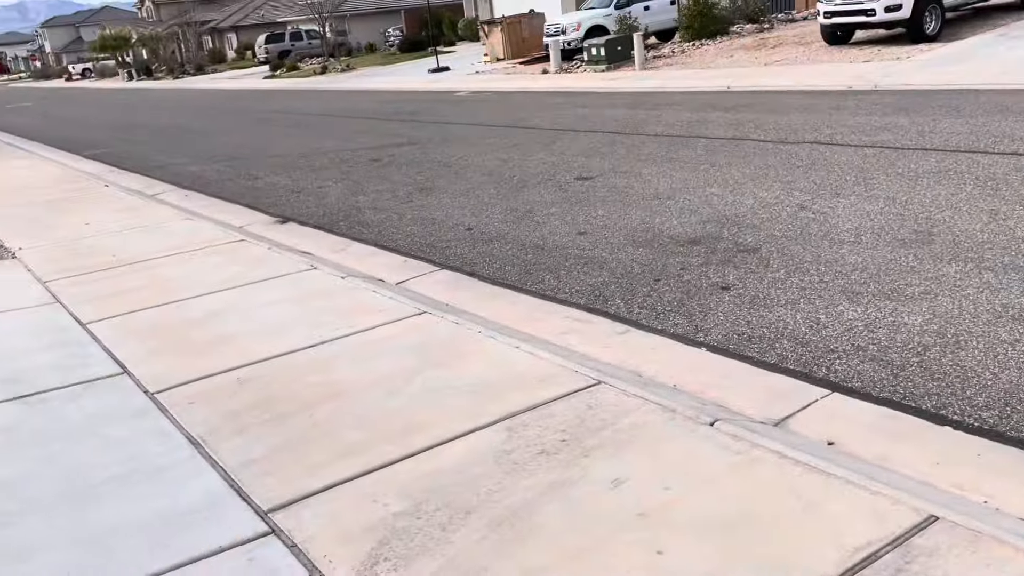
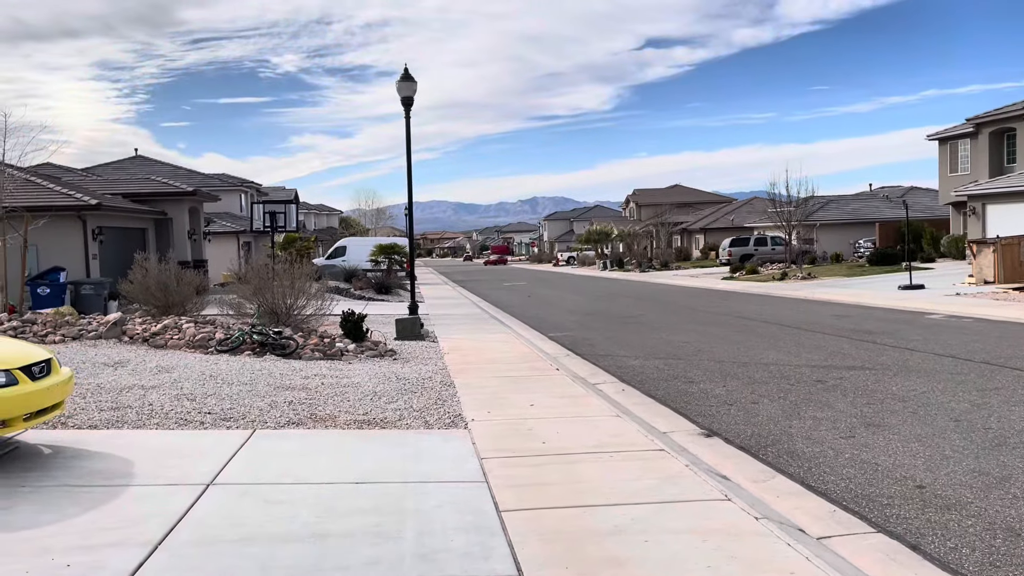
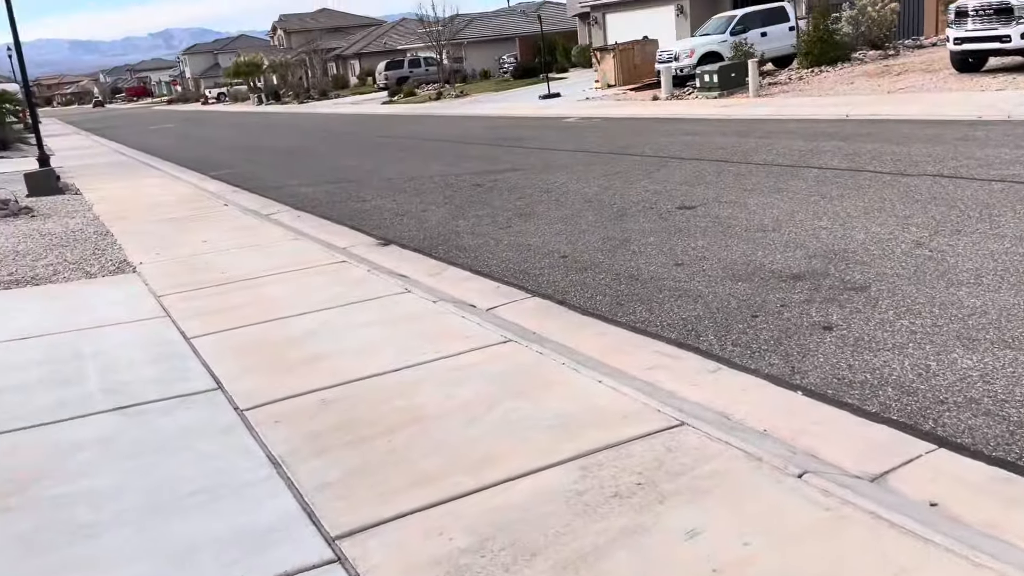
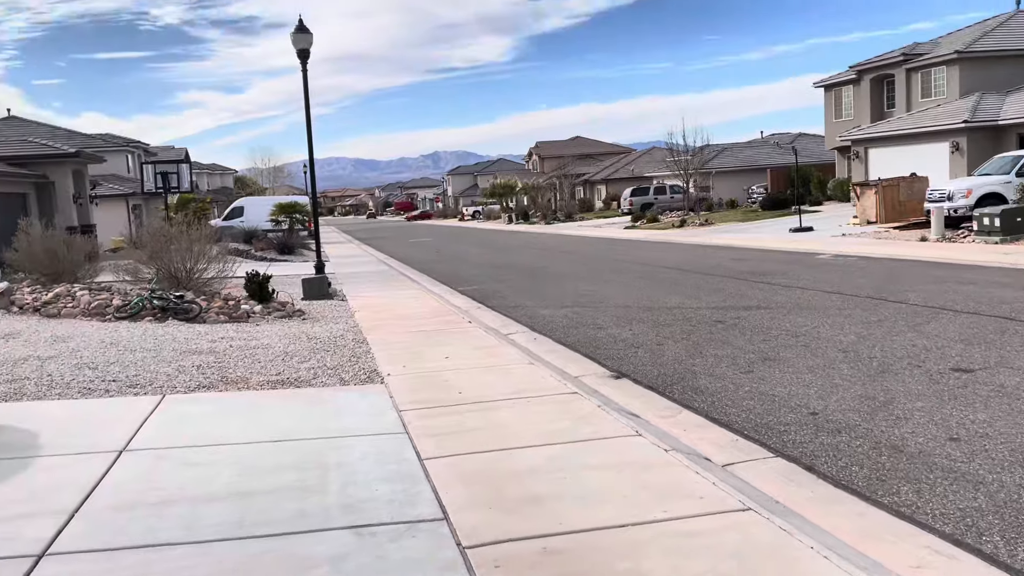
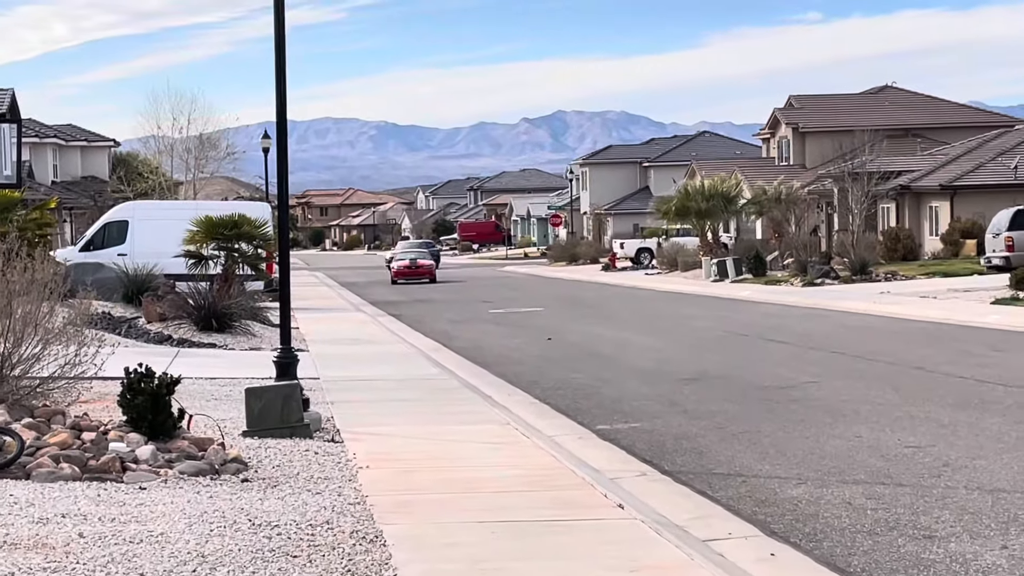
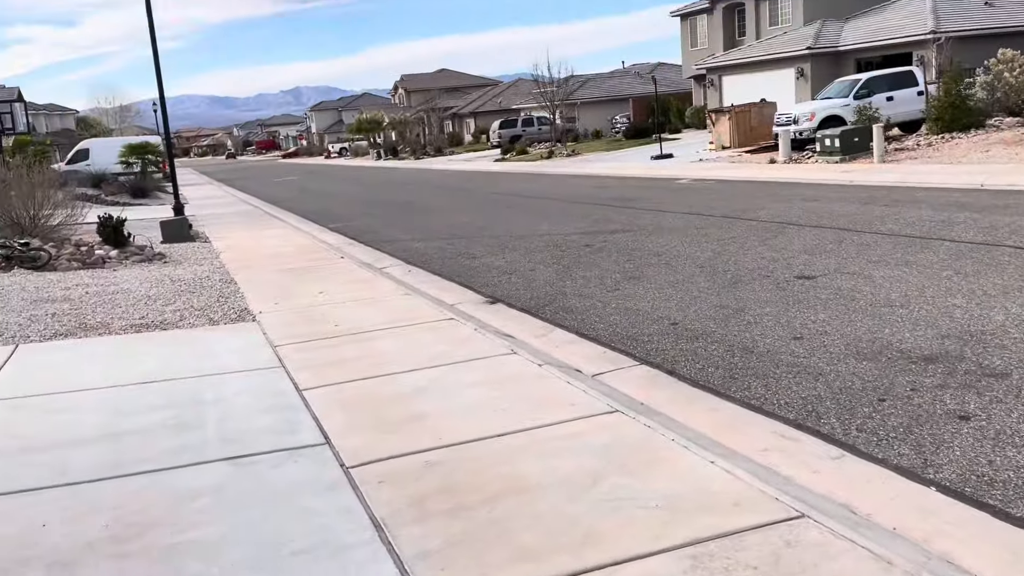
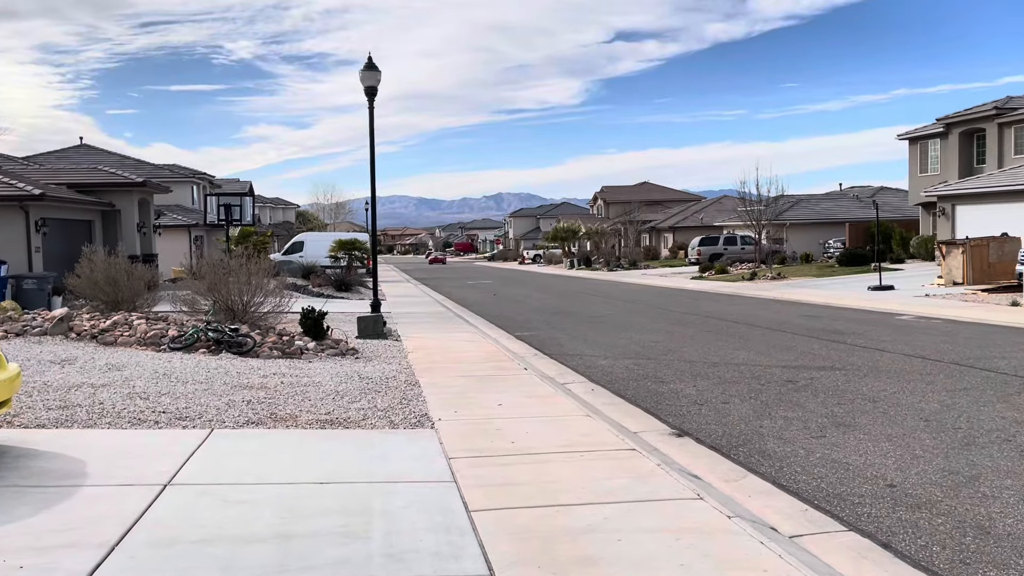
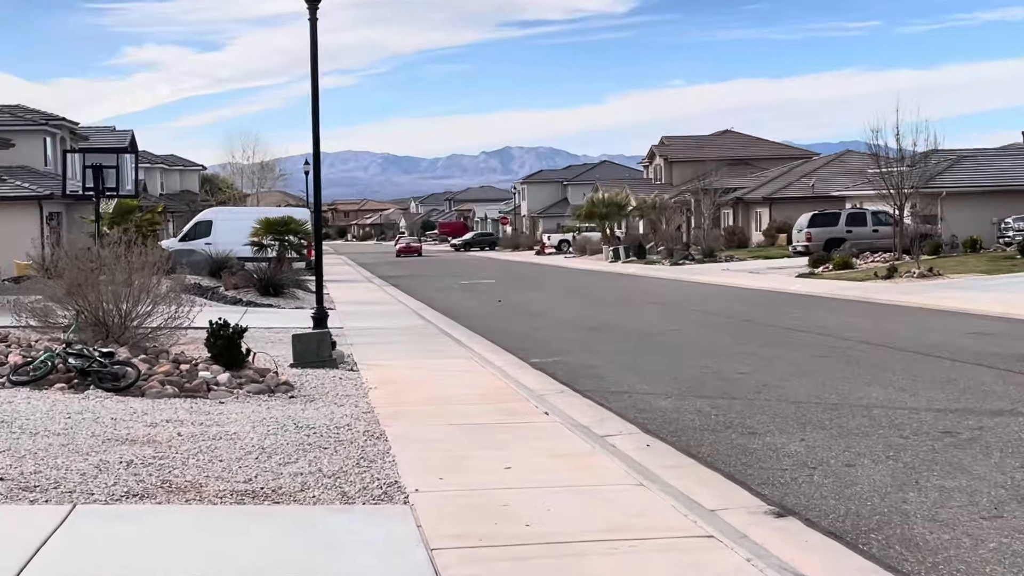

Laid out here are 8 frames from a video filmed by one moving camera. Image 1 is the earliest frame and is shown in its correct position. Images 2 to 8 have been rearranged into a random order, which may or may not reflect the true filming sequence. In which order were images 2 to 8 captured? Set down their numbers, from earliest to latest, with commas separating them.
3, 6, 4, 2, 7, 8, 5
